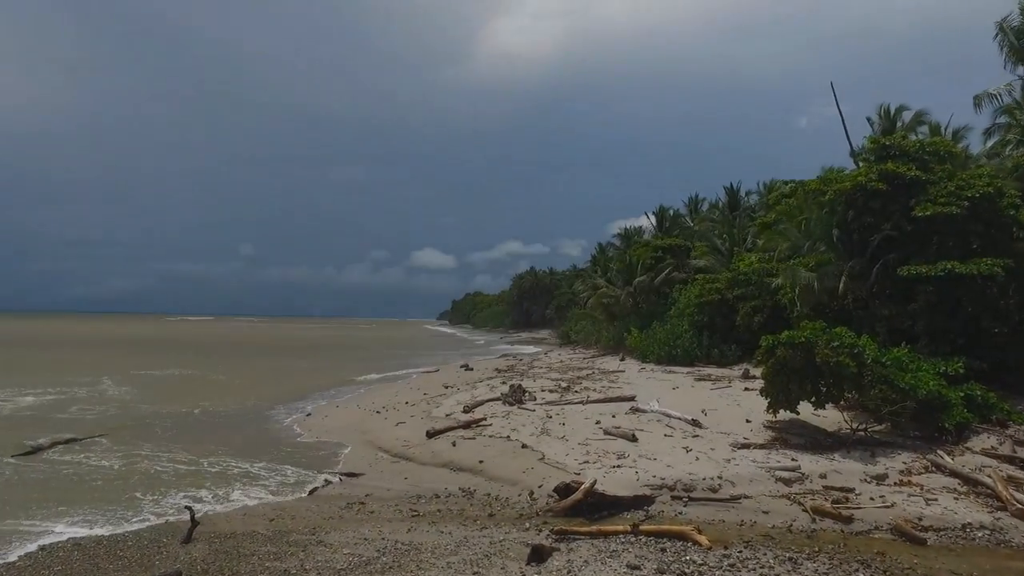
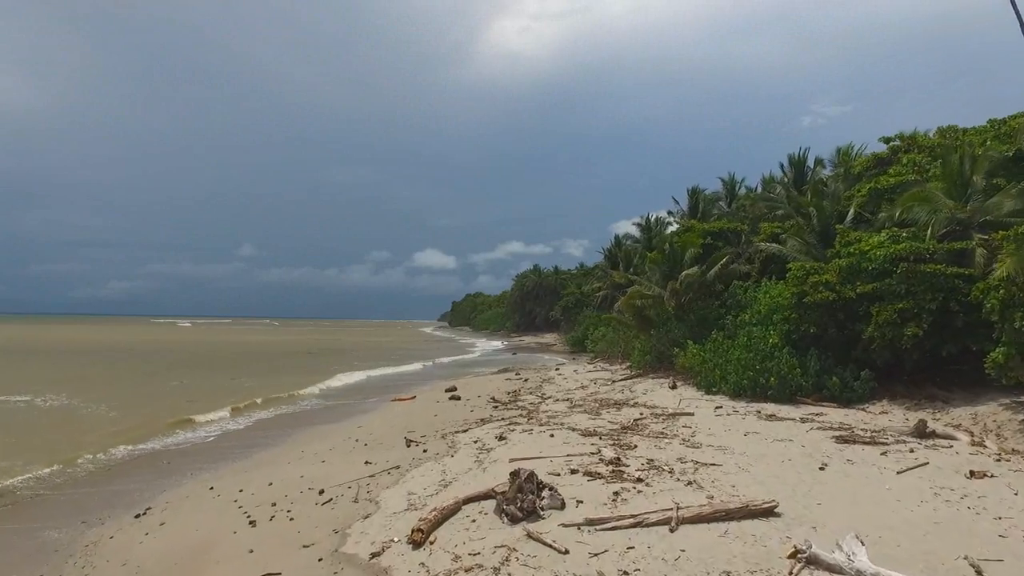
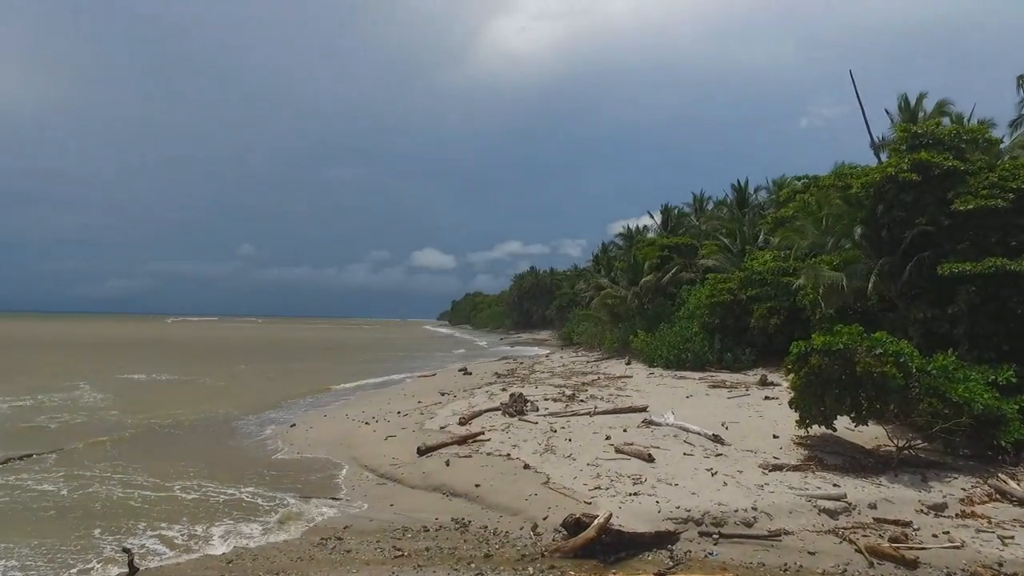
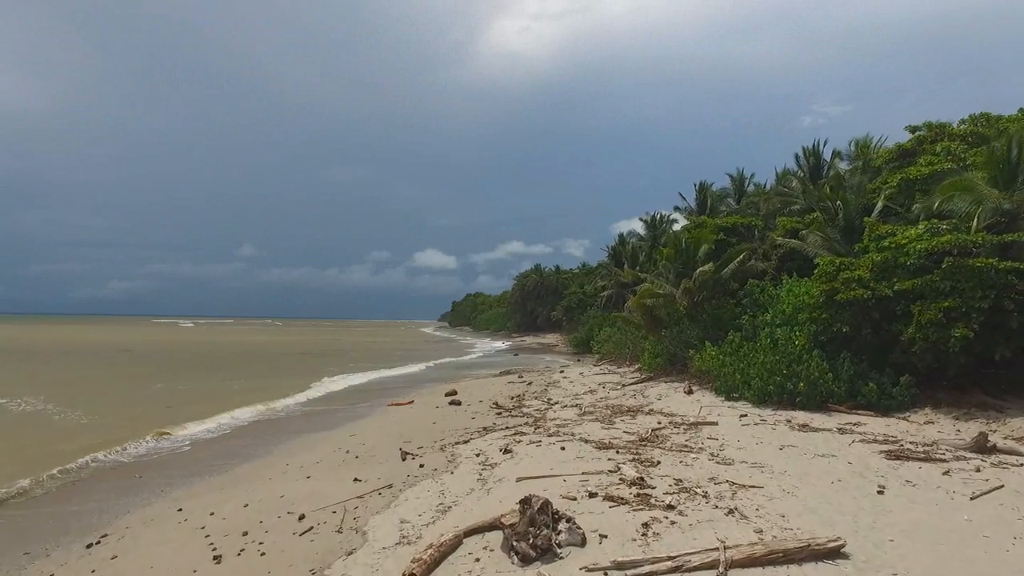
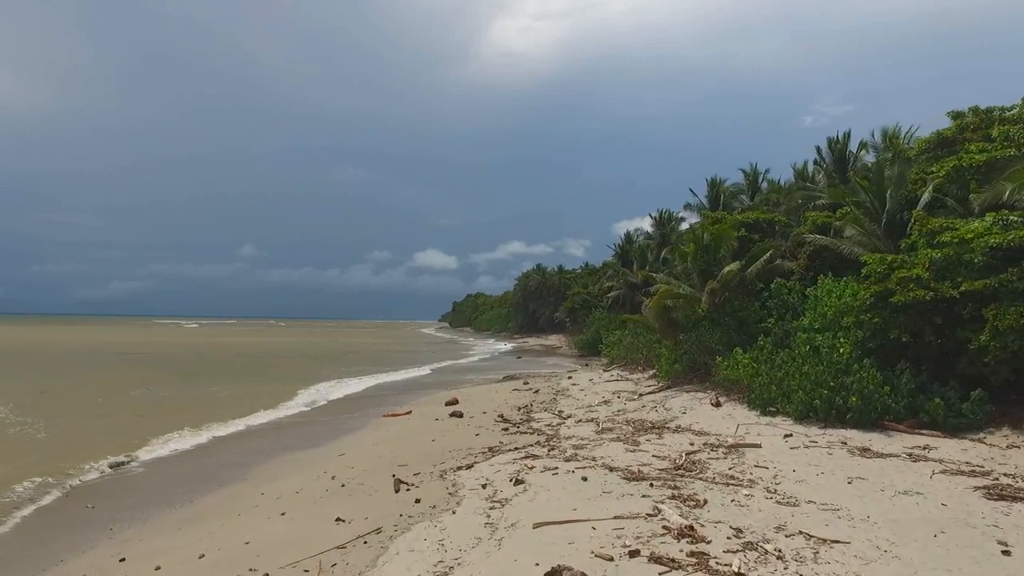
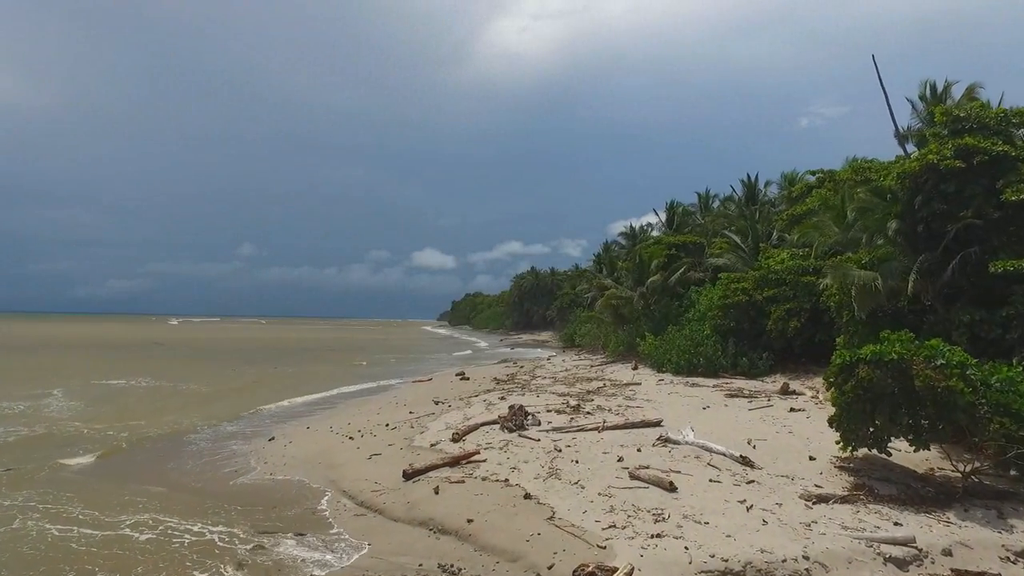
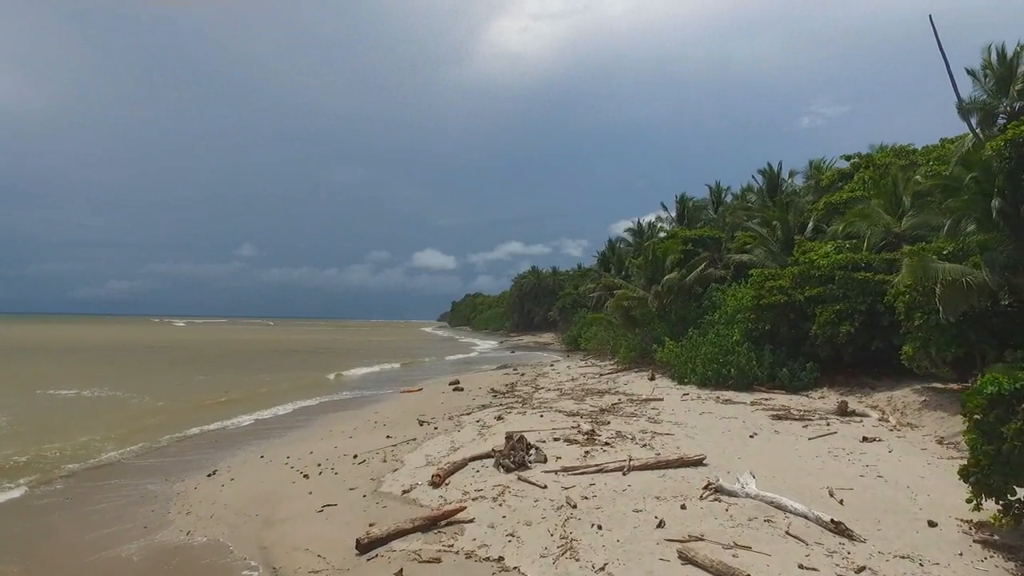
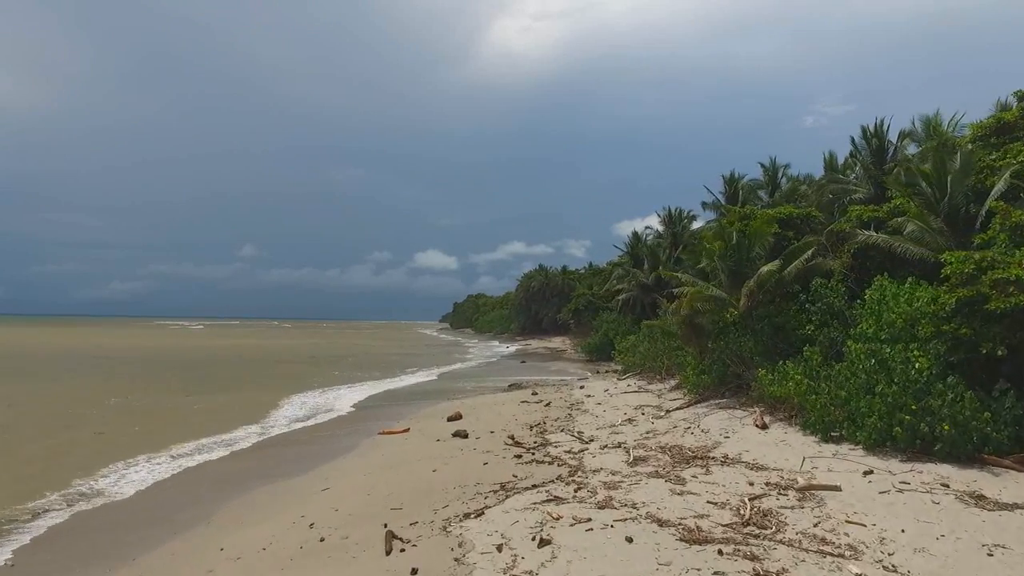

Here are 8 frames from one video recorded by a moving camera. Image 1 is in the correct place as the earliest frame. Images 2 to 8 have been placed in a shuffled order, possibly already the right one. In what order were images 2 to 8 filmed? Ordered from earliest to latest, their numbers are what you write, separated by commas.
3, 6, 7, 2, 4, 5, 8
